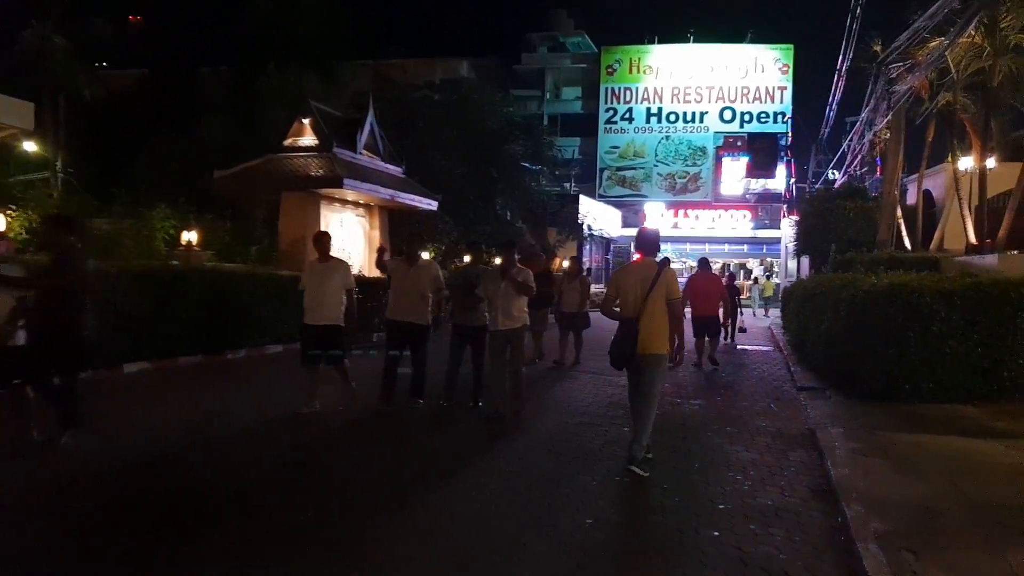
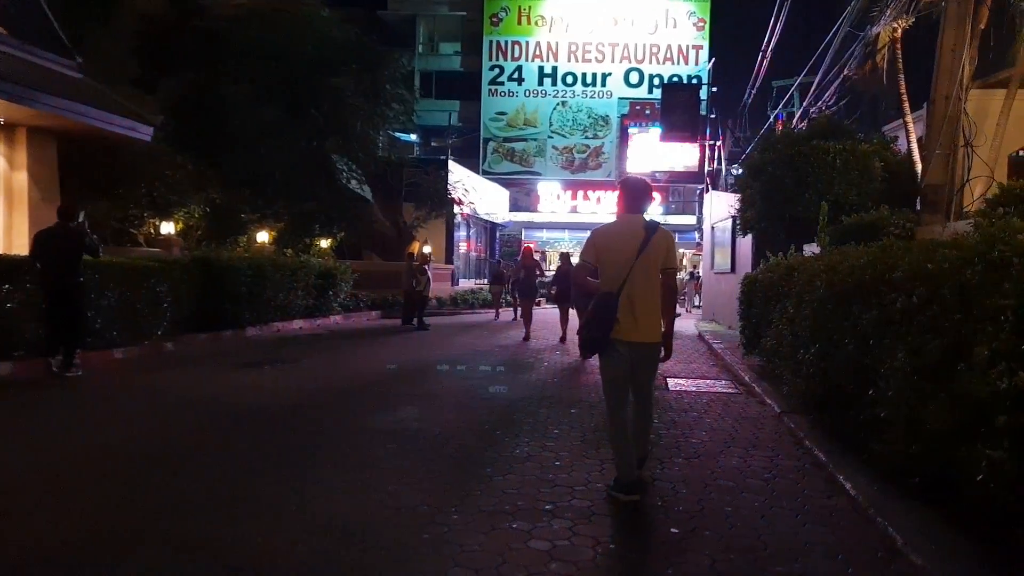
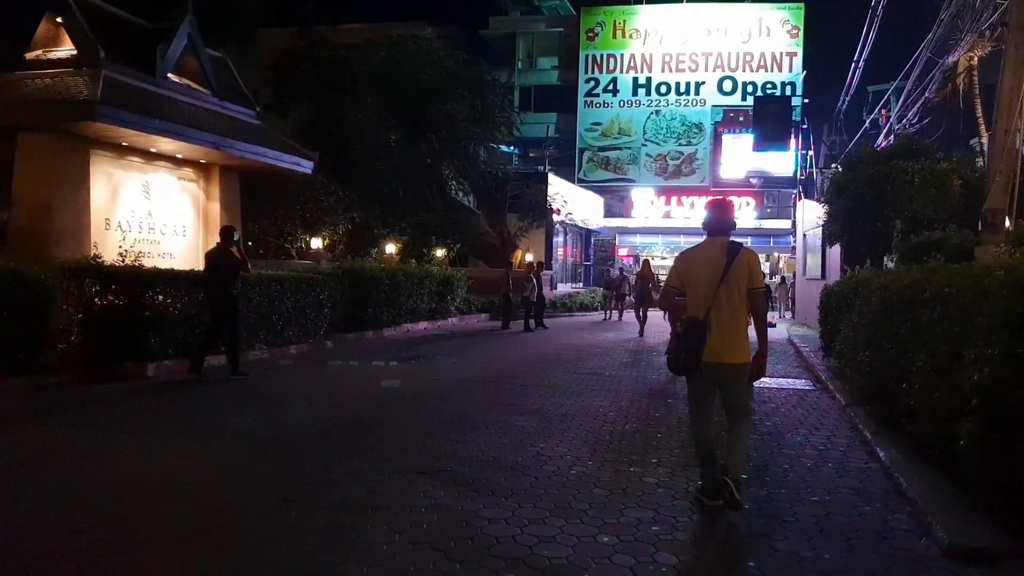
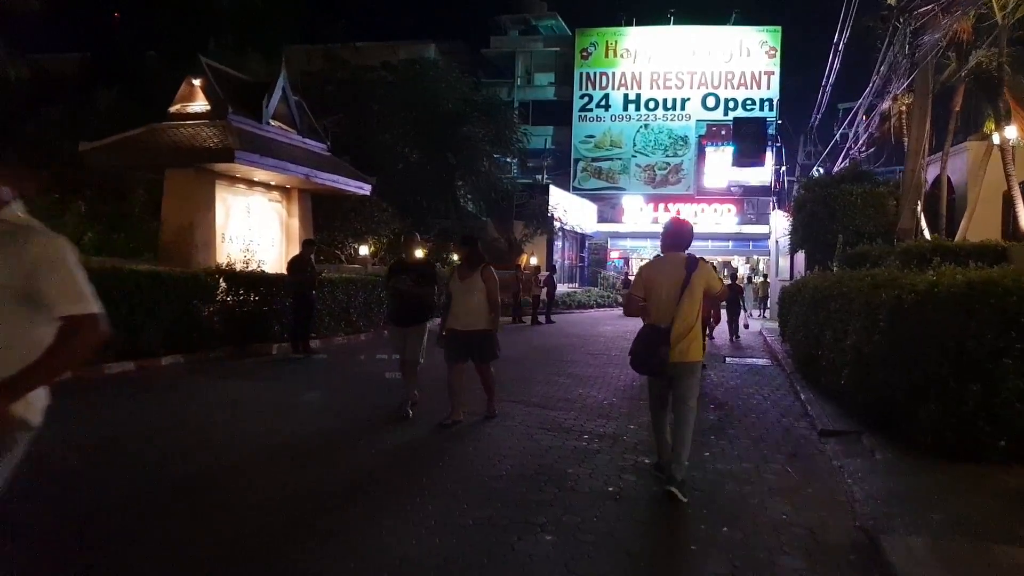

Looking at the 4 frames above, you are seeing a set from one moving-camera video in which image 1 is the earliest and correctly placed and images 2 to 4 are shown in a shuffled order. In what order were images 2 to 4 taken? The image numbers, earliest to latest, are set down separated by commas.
4, 3, 2
